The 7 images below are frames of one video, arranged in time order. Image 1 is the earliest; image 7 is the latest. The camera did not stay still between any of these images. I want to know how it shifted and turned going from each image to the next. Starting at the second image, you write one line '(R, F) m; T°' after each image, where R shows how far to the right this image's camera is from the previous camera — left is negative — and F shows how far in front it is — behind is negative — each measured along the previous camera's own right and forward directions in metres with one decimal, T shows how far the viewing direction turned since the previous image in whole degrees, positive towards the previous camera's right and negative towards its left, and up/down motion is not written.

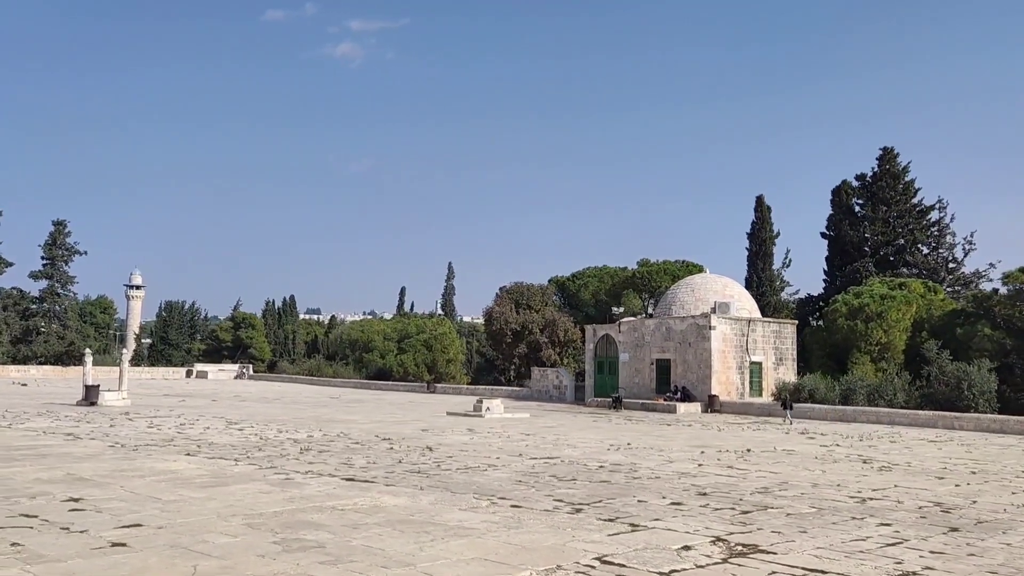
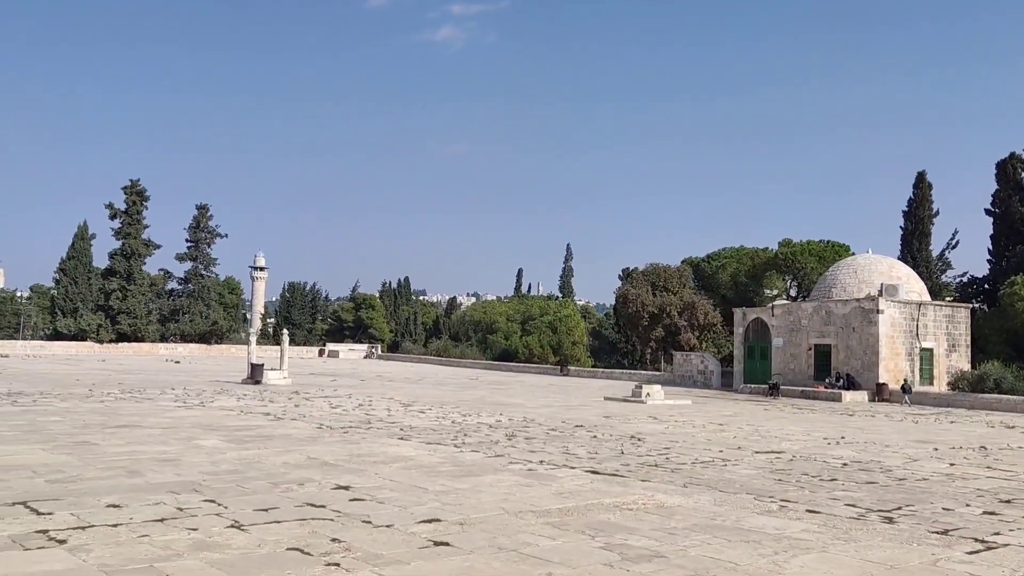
(-1.8, +0.6) m; -7°
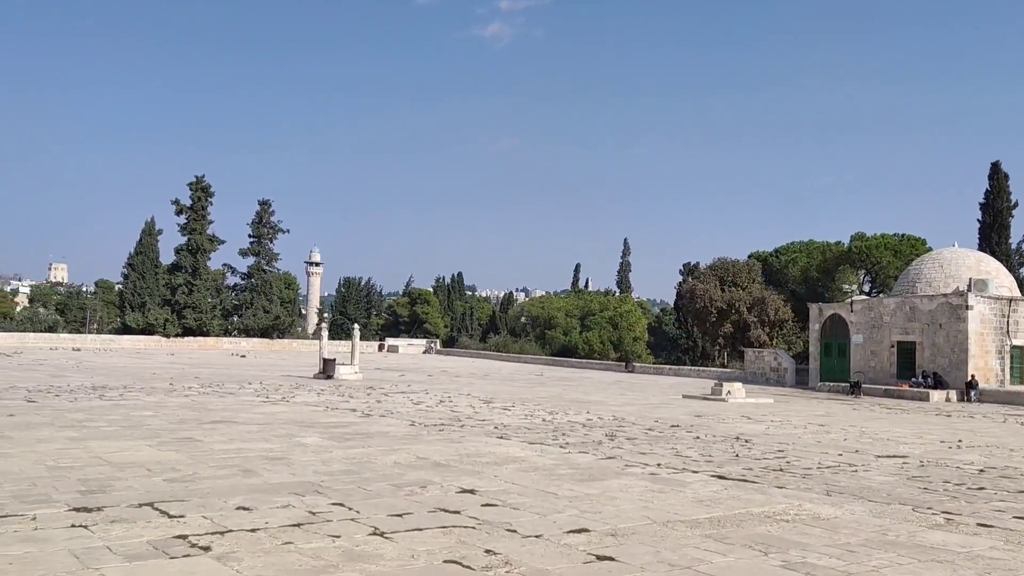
(-0.8, +0.5) m; -3°
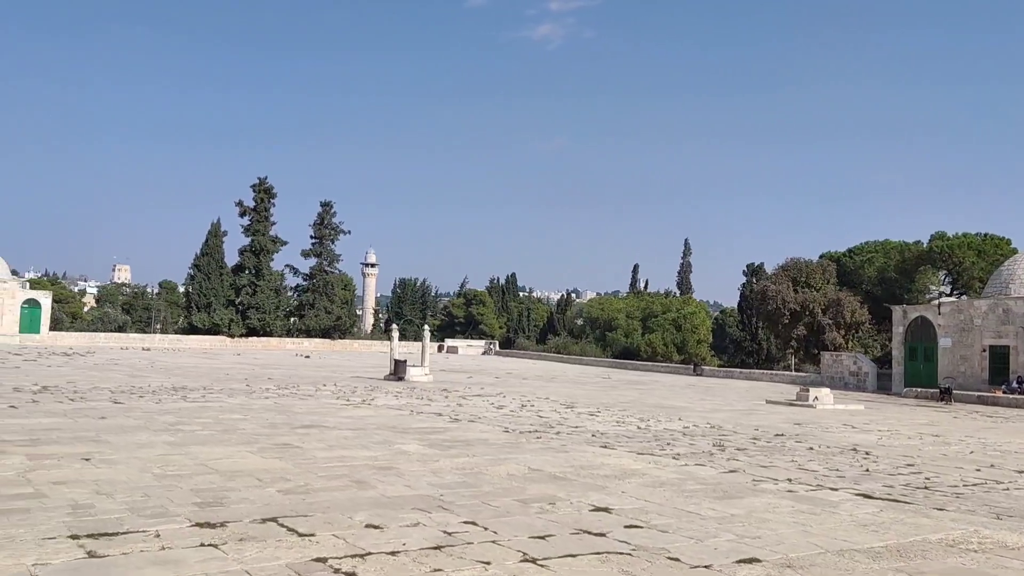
(-0.8, +0.6) m; -3°
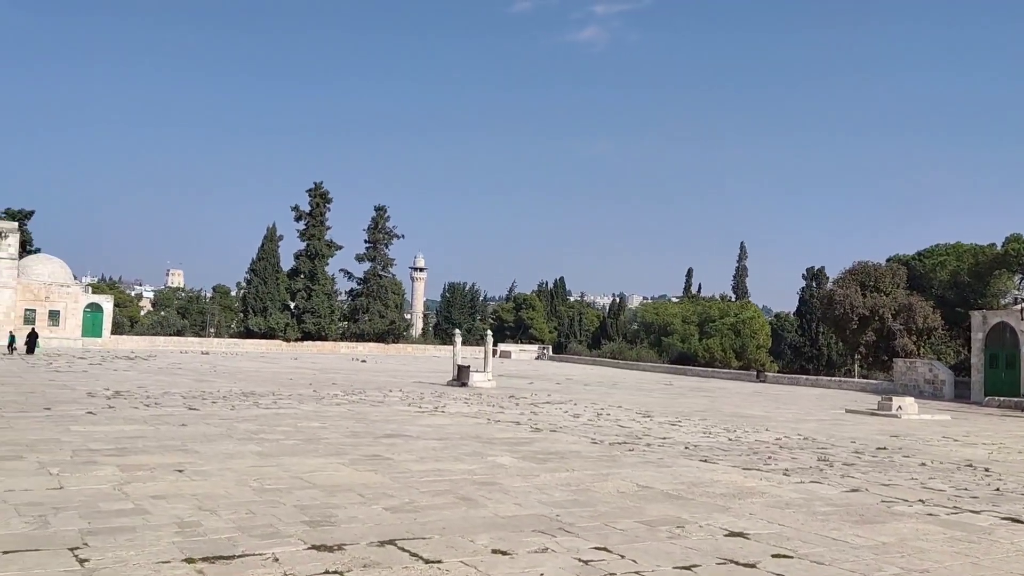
(-0.7, +0.5) m; -3°
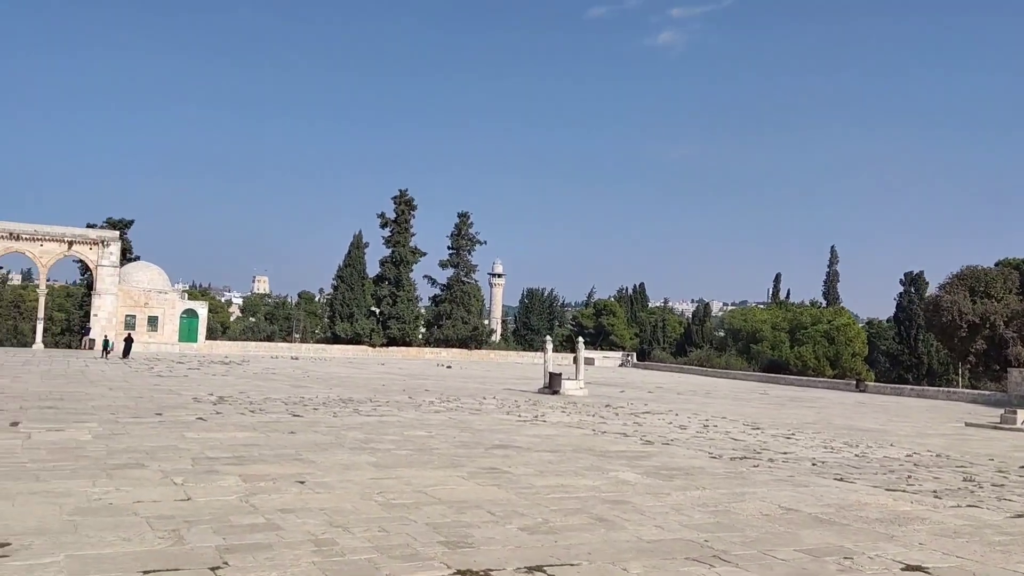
(-0.5, +0.4) m; -5°
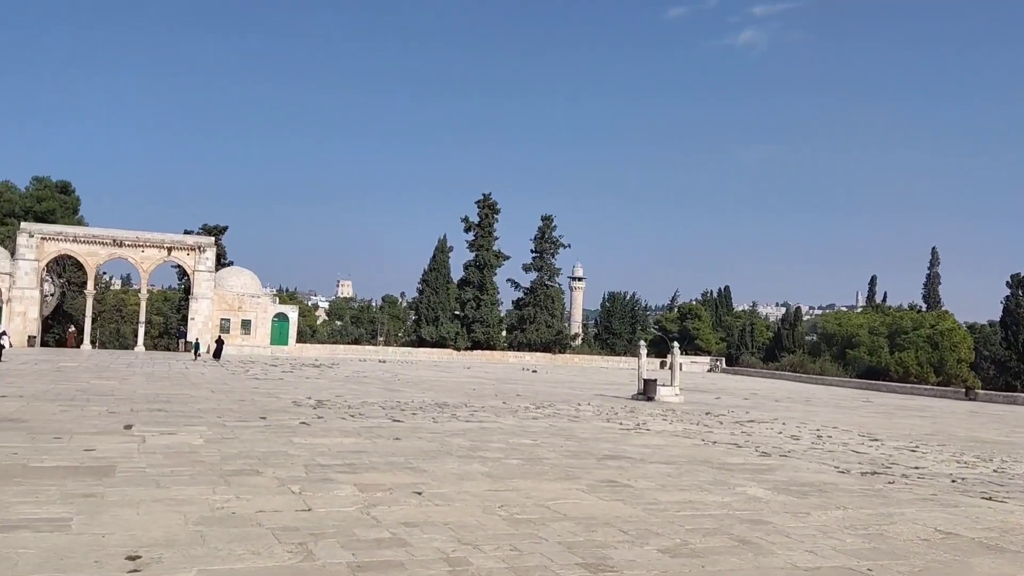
(-0.5, +0.4) m; -5°
